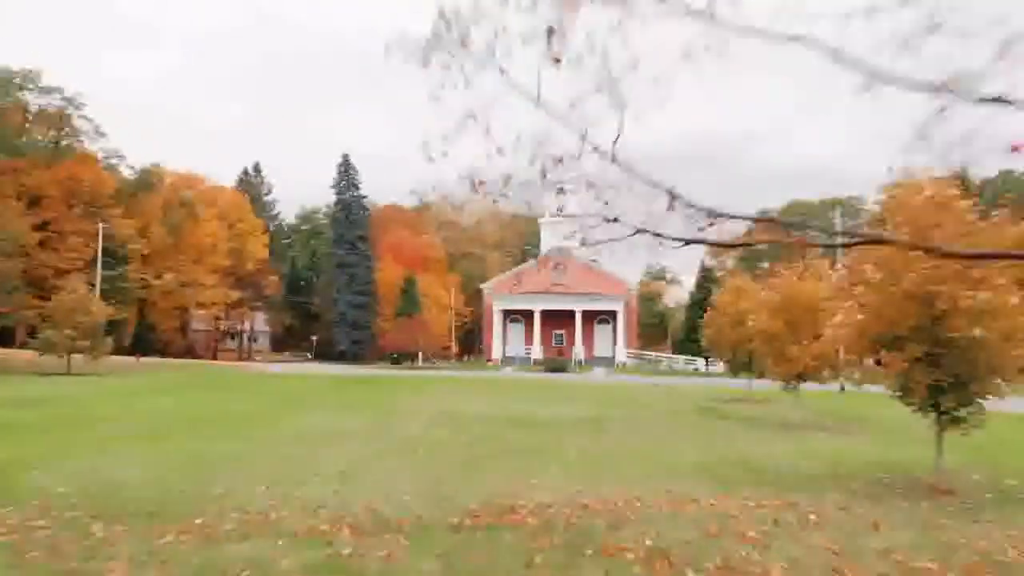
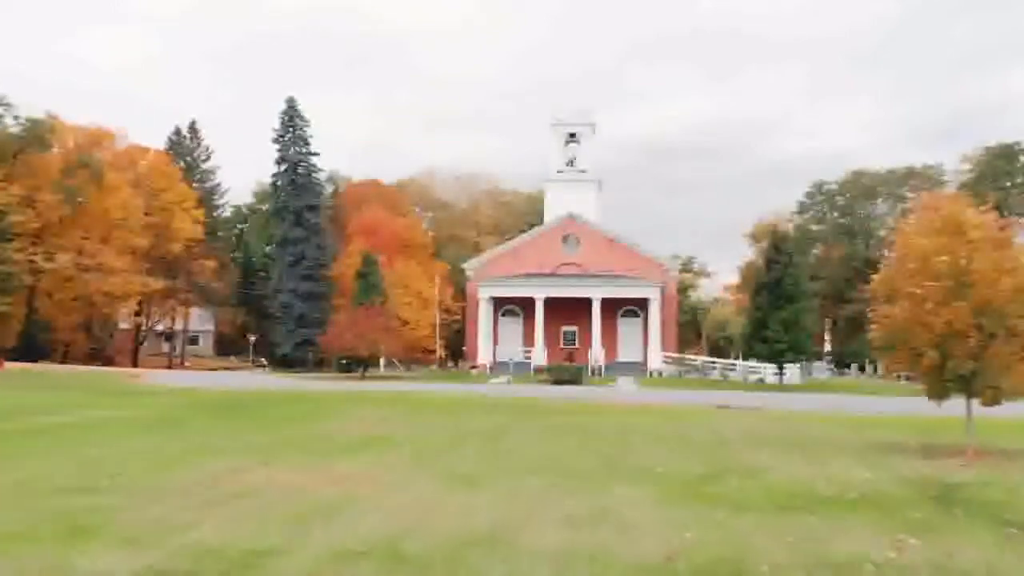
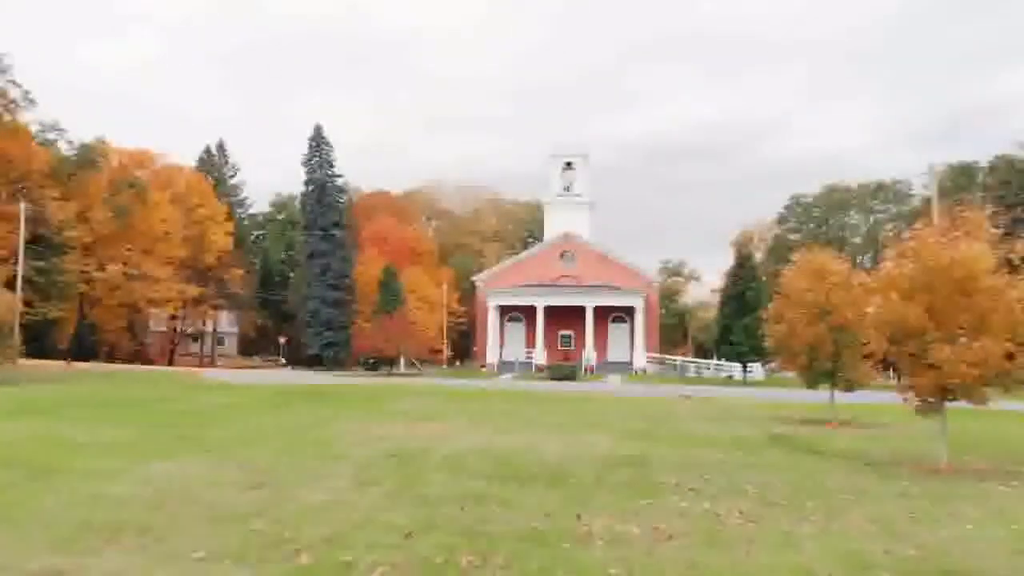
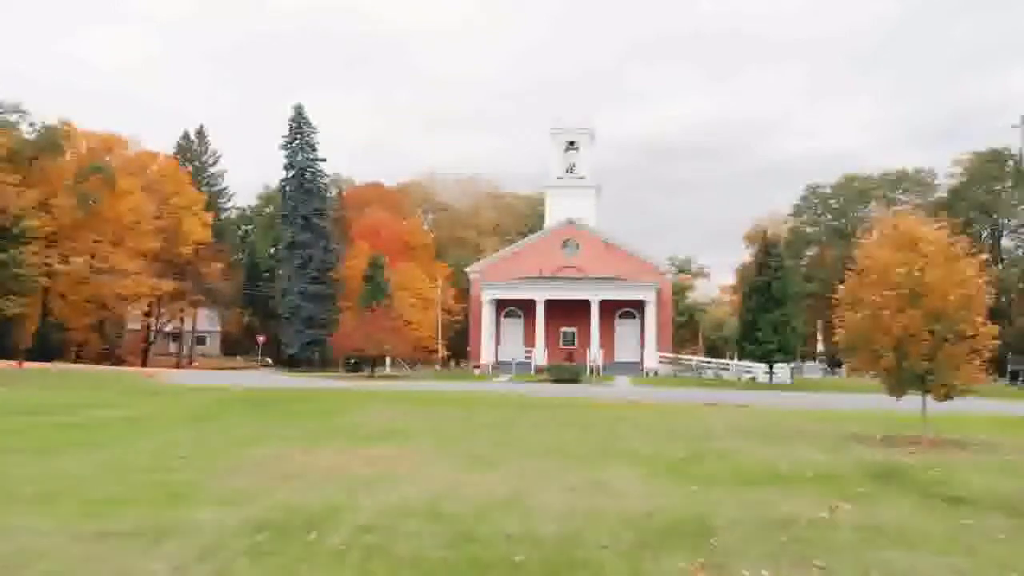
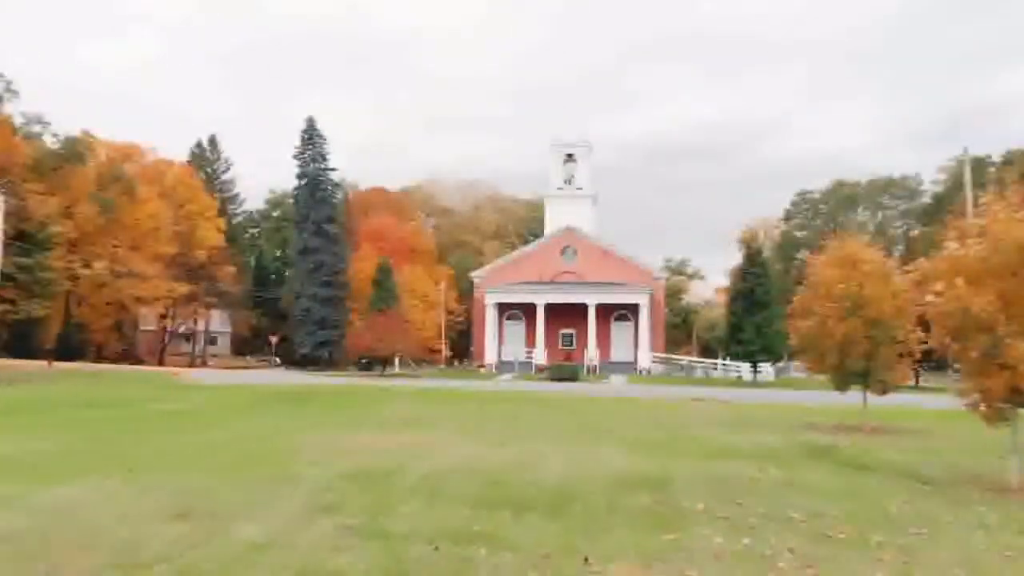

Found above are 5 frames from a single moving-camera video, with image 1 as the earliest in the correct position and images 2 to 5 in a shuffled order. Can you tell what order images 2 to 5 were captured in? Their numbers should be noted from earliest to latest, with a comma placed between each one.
3, 5, 4, 2
